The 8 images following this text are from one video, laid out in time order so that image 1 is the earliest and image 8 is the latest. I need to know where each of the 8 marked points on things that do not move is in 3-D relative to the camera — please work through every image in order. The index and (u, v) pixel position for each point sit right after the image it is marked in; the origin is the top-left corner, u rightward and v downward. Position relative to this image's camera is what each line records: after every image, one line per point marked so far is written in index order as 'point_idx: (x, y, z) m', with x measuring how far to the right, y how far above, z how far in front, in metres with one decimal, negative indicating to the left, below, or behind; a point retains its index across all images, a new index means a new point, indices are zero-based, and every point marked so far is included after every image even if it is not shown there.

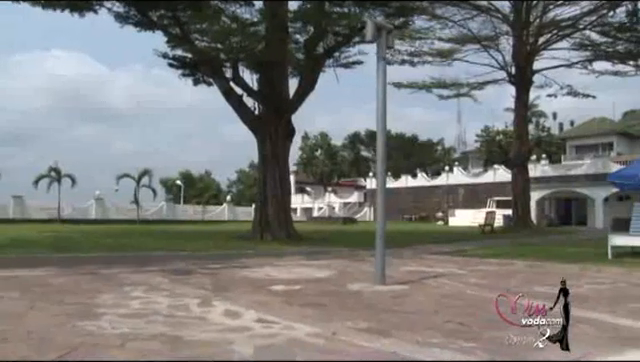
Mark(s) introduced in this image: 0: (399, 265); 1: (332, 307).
0: (+1.2, -1.2, +10.2) m
1: (+0.1, -0.9, +4.8) m
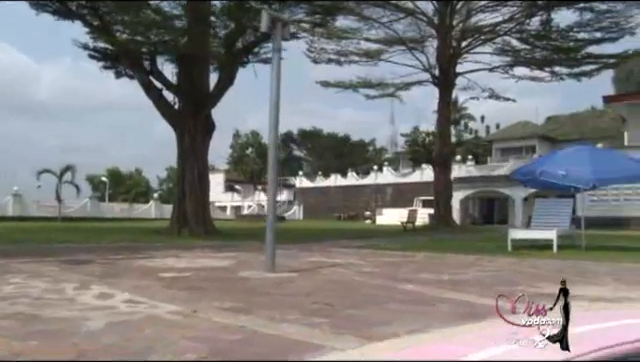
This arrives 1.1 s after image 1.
0: (-0.2, -1.1, +10.4) m
1: (-0.8, -0.8, +4.9) m
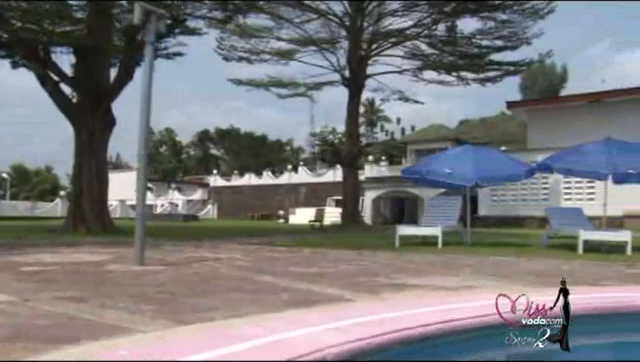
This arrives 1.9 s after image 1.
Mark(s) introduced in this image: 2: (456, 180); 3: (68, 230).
0: (-2.0, -1.1, +10.3) m
1: (-1.8, -0.7, +4.8) m
2: (+2.6, 0.0, +13.1) m
3: (-7.3, -1.4, +19.6) m
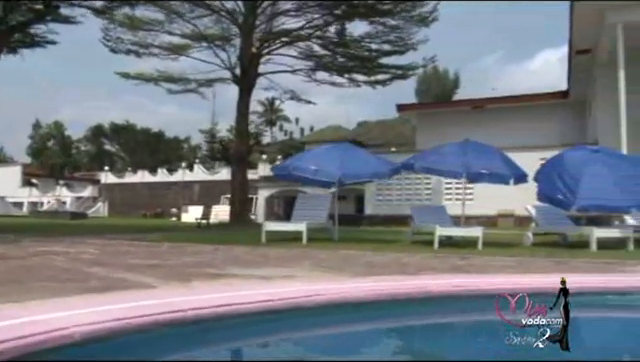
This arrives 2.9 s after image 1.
0: (-4.1, -1.0, +10.0) m
1: (-3.1, -0.6, +4.6) m
2: (0.0, +0.1, +13.5) m
3: (-10.8, -1.2, +18.3) m
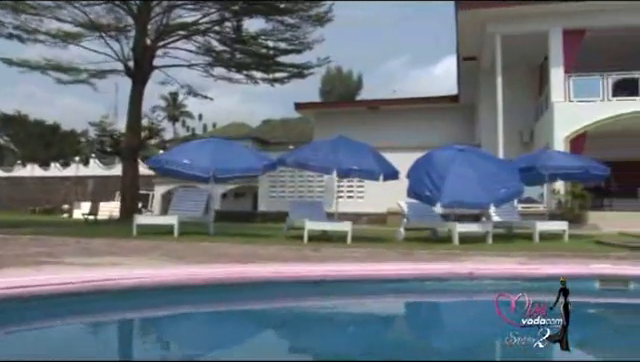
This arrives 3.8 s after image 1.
0: (-6.0, -0.8, +9.4) m
1: (-4.3, -0.5, +4.2) m
2: (-2.5, +0.2, +13.4) m
3: (-14.0, -0.9, +16.6) m
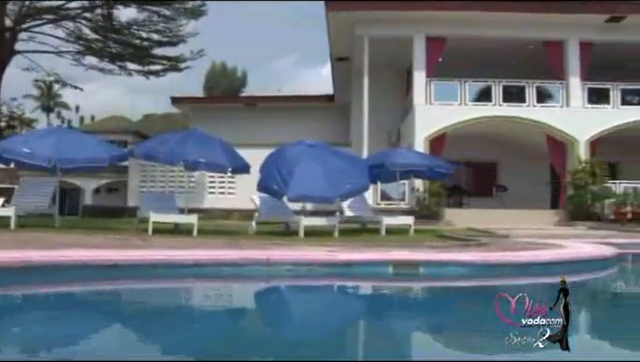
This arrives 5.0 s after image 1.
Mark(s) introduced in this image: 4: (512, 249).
0: (-8.2, -0.6, +8.3) m
1: (-5.5, -0.3, +3.5) m
2: (-5.4, +0.4, +12.9) m
3: (-17.3, -0.5, +14.1) m
4: (+3.5, -1.2, +12.4) m
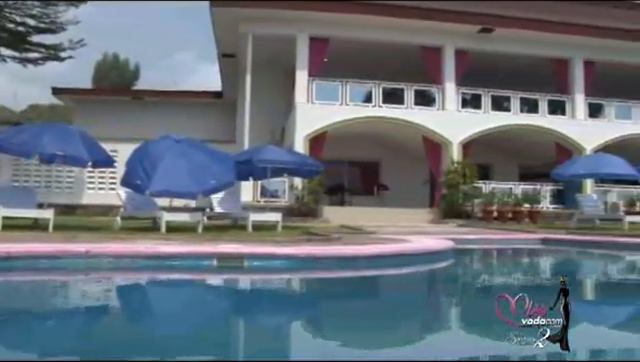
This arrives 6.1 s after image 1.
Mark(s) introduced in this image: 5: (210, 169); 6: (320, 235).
0: (-10.0, -0.4, +7.1) m
1: (-6.6, -0.2, +2.7) m
2: (-8.0, +0.5, +12.1) m
3: (-19.9, -0.2, +11.3) m
4: (+0.9, -1.2, +13.0) m
5: (-2.3, +0.3, +14.5) m
6: (-0.1, -1.1, +14.2) m
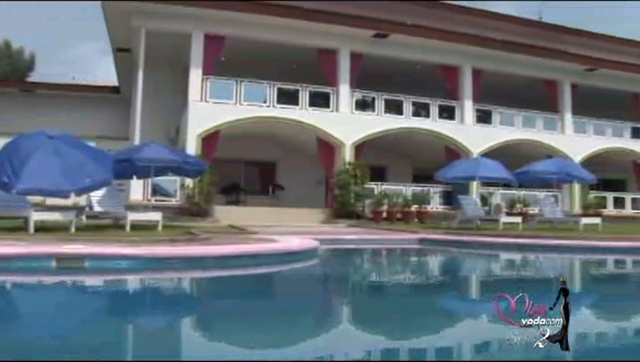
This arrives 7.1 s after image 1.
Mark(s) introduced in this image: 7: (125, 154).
0: (-11.4, -0.3, +5.6) m
1: (-7.4, -0.2, +1.8) m
2: (-10.1, +0.7, +10.9) m
3: (-21.8, +0.1, +8.4) m
4: (-1.5, -1.2, +13.0) m
5: (-4.9, +0.3, +14.1) m
6: (-2.6, -1.1, +14.1) m
7: (-5.0, +0.7, +17.6) m
